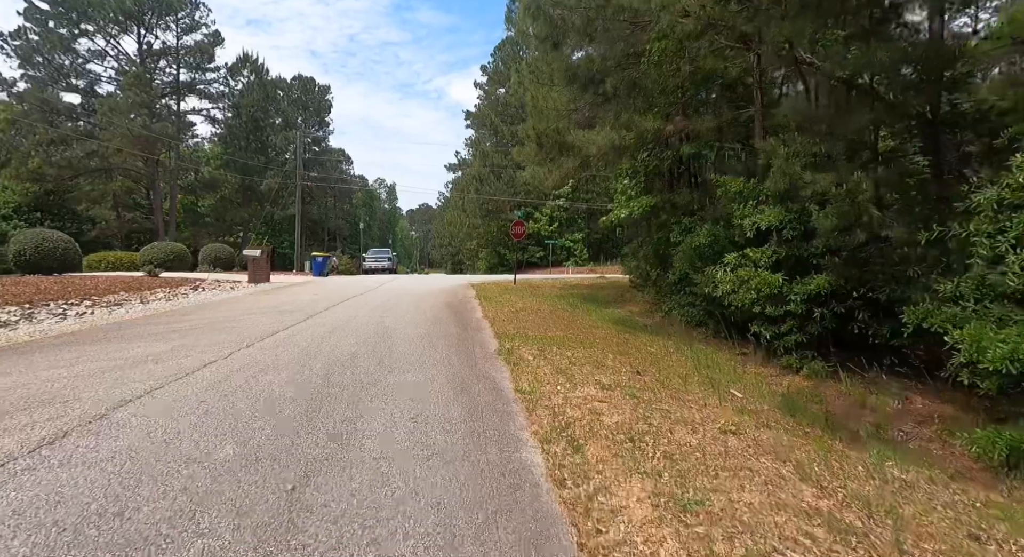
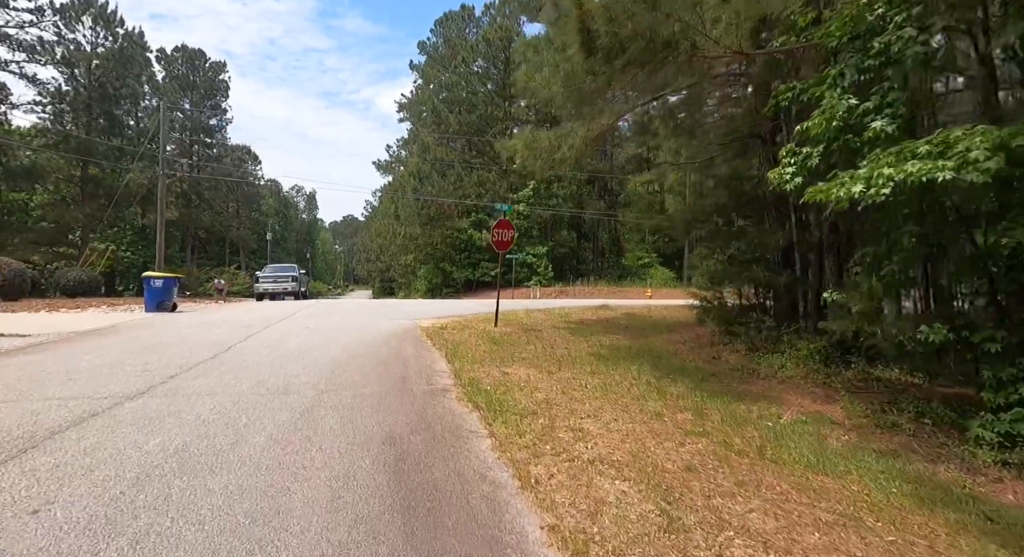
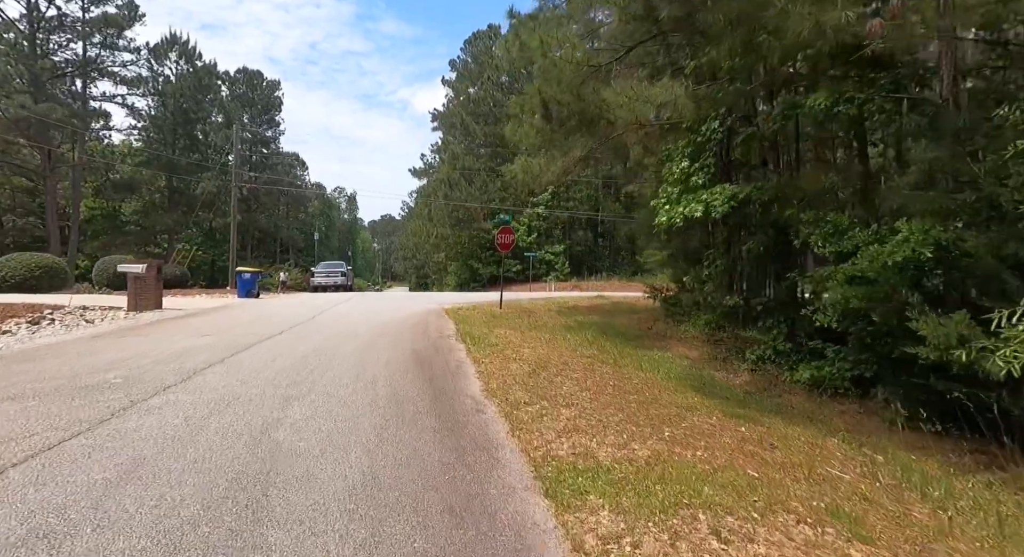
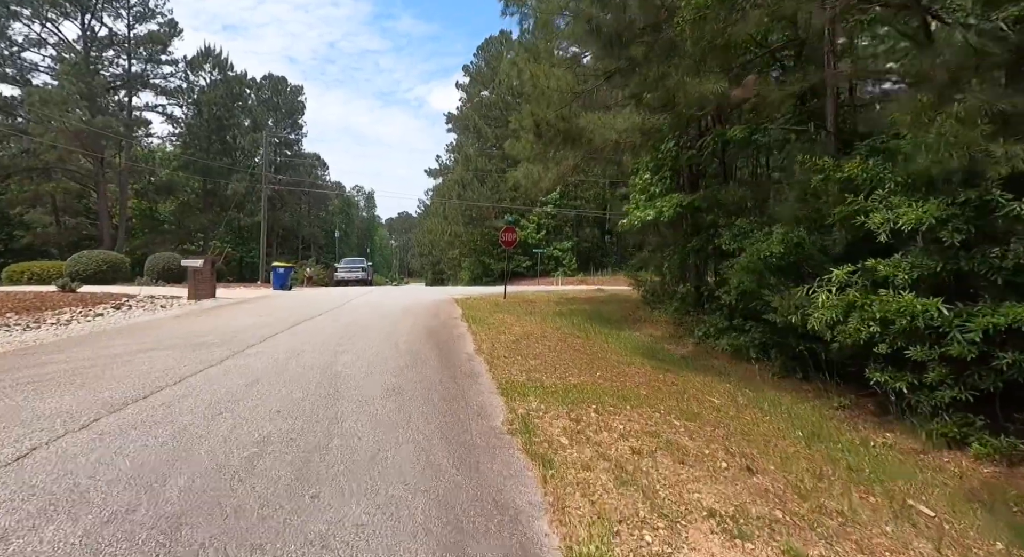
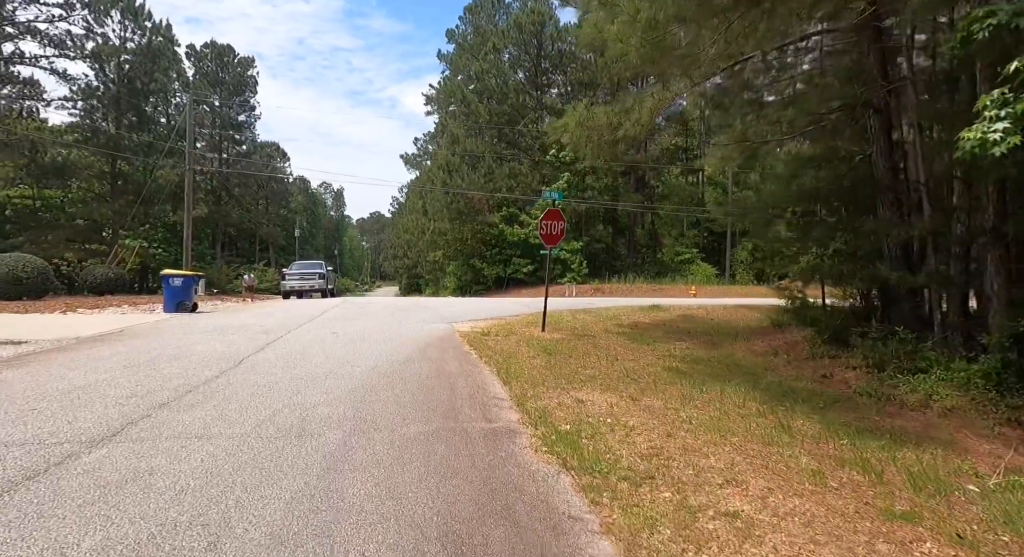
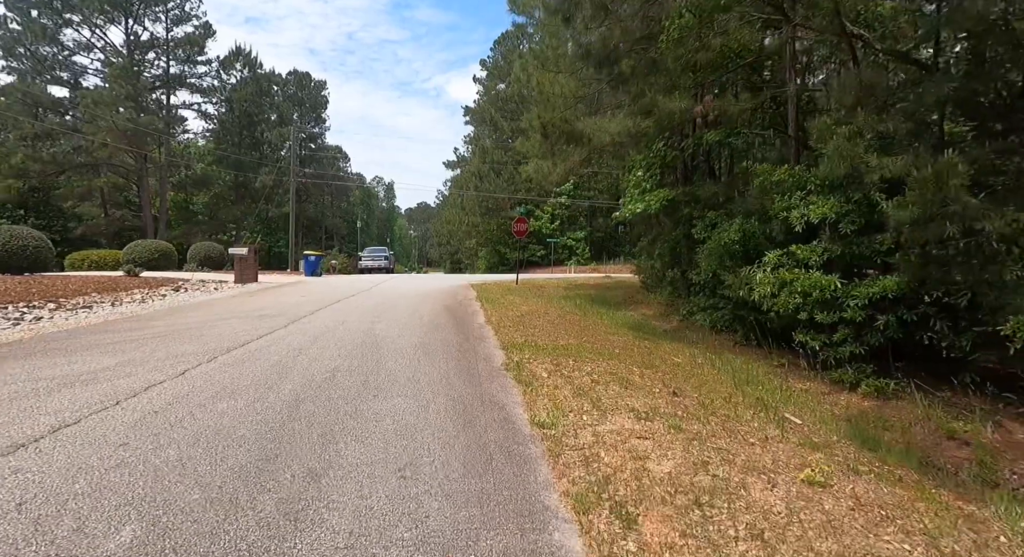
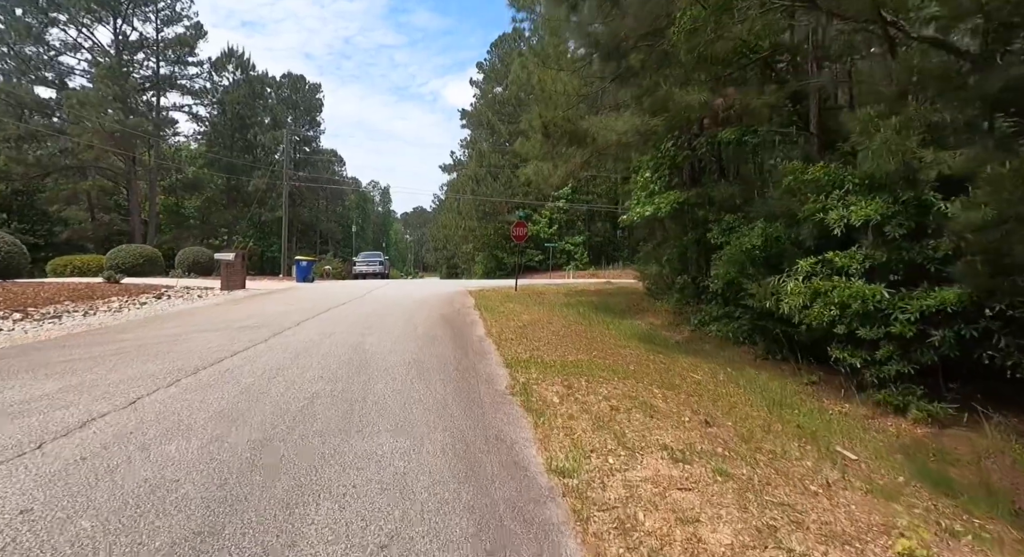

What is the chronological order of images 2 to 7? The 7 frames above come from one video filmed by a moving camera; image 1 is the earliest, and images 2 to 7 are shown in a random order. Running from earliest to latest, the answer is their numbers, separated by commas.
6, 7, 4, 3, 2, 5
